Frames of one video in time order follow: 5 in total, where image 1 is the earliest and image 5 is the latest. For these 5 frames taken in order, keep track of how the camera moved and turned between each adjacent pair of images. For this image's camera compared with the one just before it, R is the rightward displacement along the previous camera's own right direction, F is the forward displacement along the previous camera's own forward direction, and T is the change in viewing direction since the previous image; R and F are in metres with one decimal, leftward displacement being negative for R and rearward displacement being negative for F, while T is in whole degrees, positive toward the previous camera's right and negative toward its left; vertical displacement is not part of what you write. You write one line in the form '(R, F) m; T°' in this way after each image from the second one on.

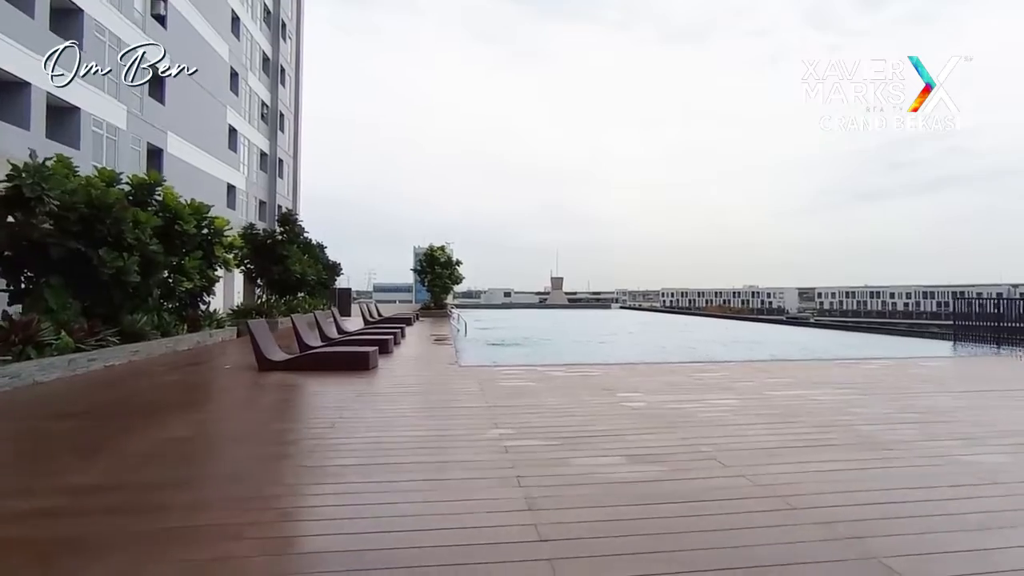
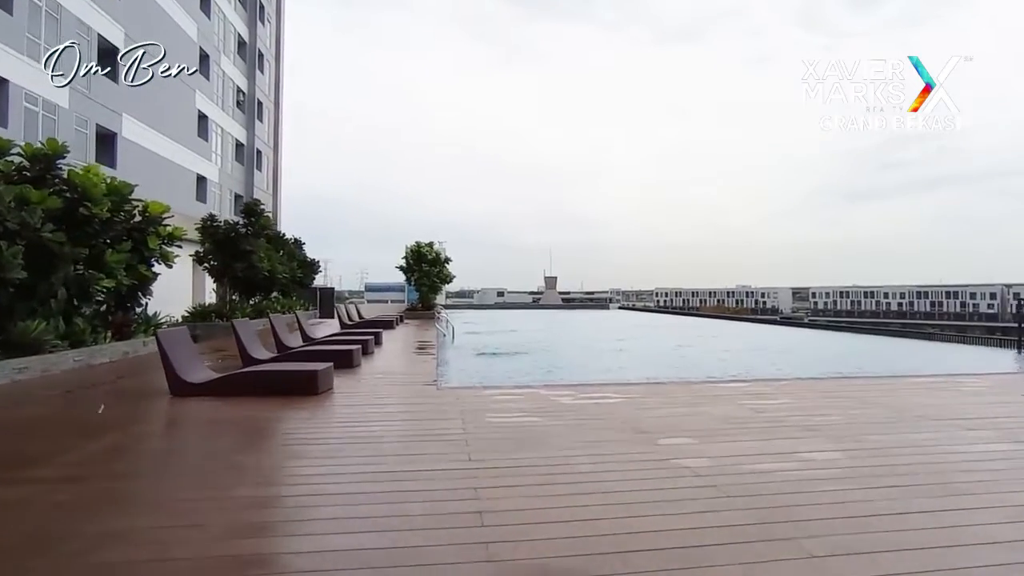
(0.0, +1.5) m; +1°
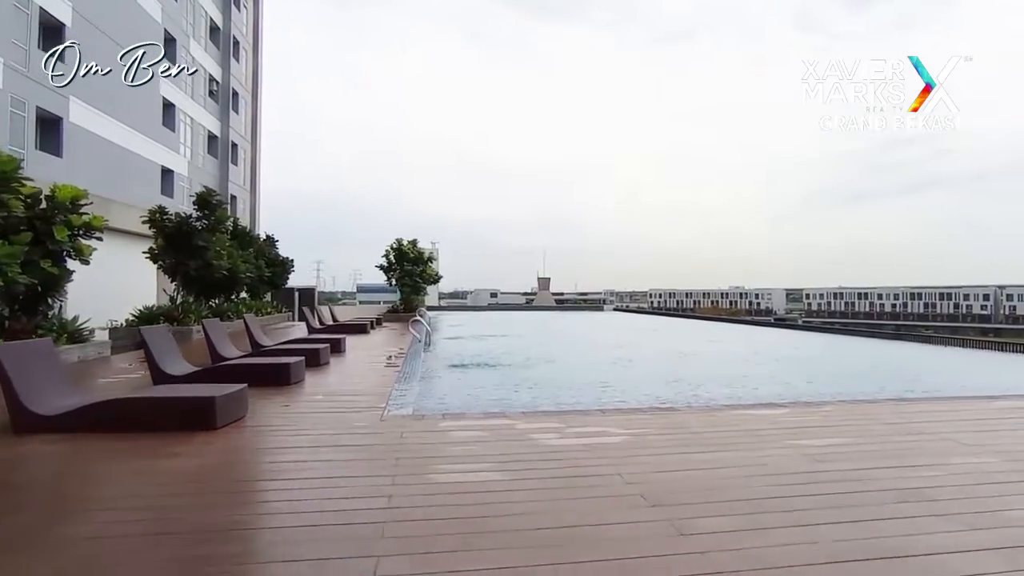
(+0.2, +1.2) m; +1°
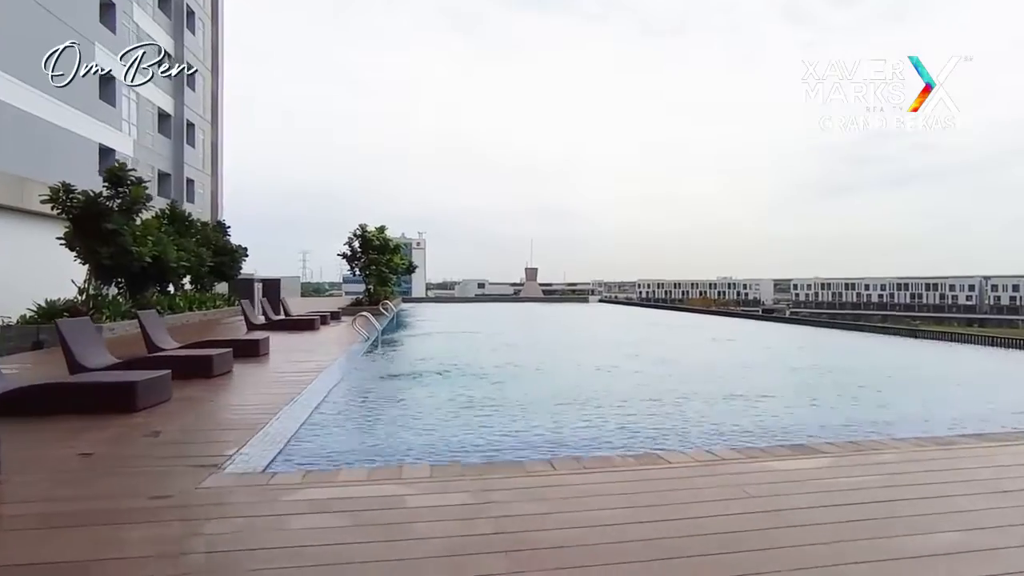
(+0.4, +1.4) m; +1°
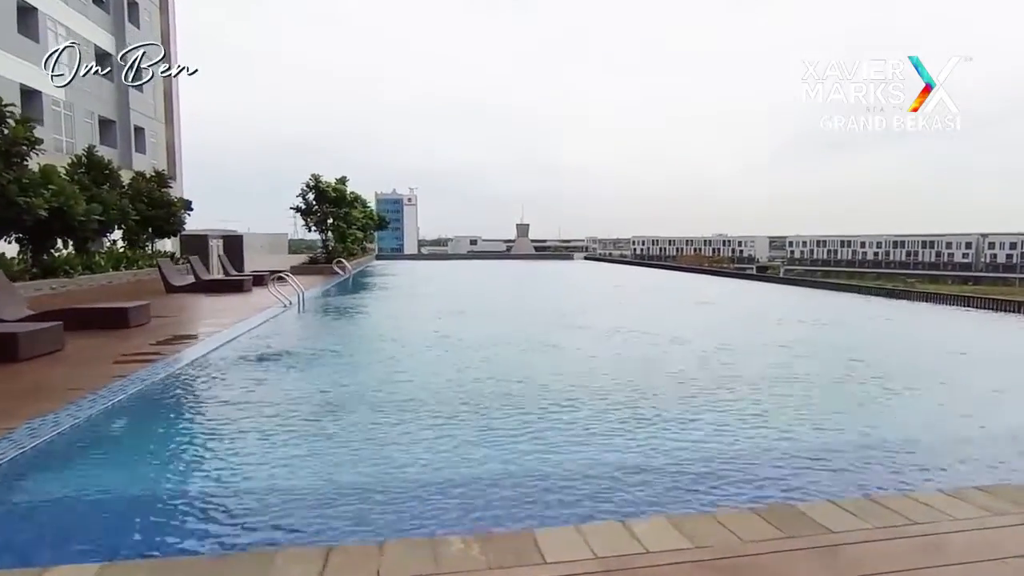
(+0.6, +1.3) m; 0°
